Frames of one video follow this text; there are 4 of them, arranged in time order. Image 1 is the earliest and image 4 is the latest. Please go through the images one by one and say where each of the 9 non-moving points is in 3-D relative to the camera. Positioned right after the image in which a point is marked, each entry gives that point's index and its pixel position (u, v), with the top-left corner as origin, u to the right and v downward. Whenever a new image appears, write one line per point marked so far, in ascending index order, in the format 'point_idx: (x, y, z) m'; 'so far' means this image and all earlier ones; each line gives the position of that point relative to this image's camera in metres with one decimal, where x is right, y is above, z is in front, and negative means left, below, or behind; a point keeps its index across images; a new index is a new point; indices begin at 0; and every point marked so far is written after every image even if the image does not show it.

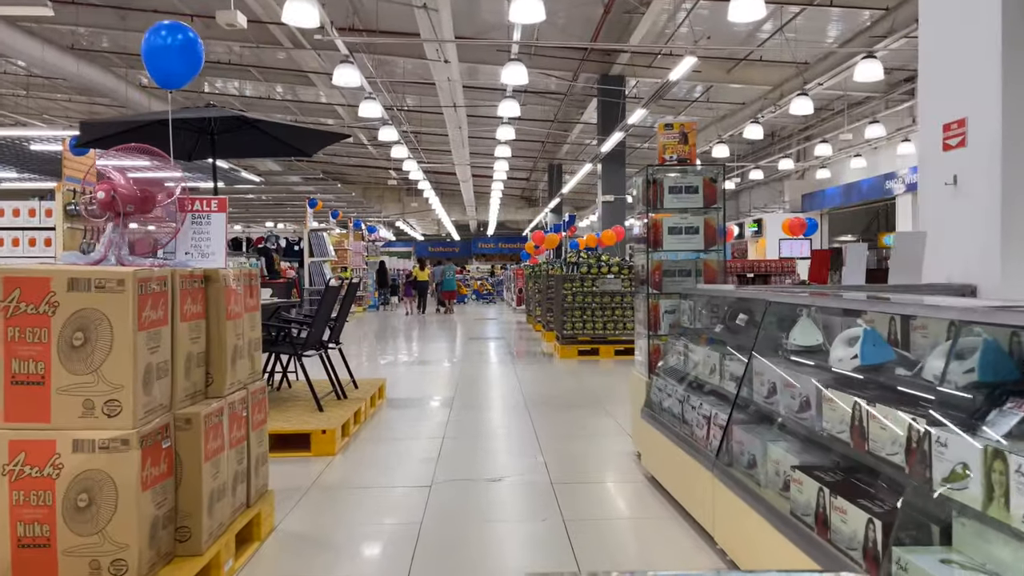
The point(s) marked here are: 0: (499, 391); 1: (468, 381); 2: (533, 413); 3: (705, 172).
0: (-0.1, -1.0, +6.0) m
1: (-0.4, -0.9, +6.5) m
2: (+0.2, -1.0, +5.0) m
3: (+1.0, +0.6, +3.4) m
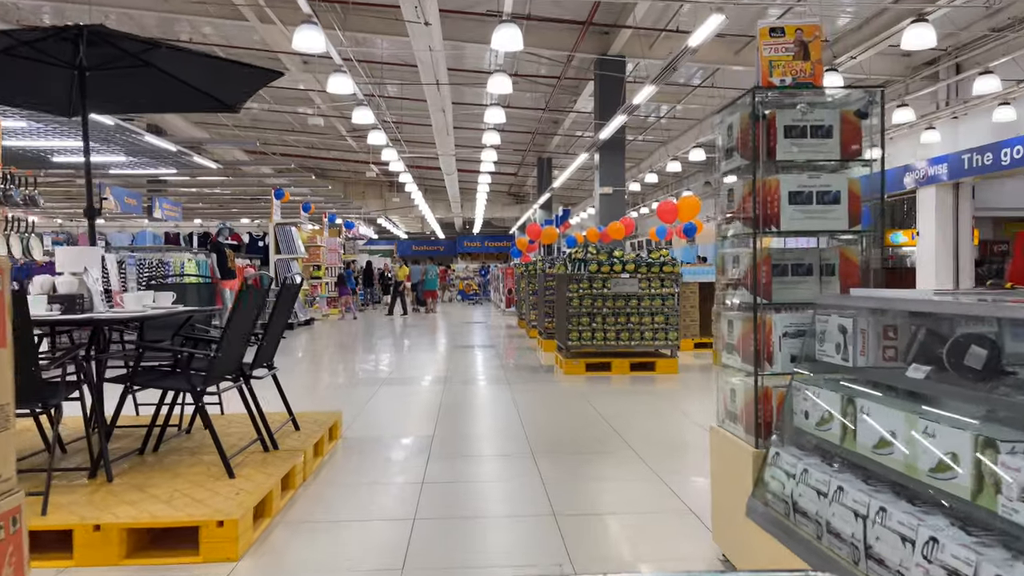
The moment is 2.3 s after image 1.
0: (-0.2, -1.0, +4.6) m
1: (-0.4, -1.0, +5.2) m
2: (+0.2, -1.0, +3.6) m
3: (+1.0, +0.6, +2.1) m
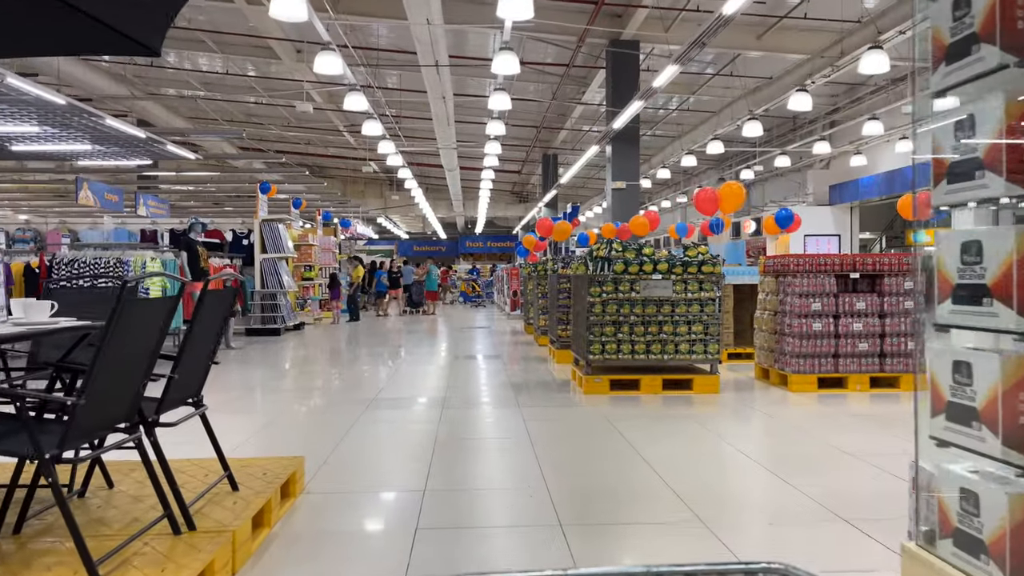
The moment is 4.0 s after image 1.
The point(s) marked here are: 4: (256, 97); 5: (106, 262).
0: (-0.1, -1.0, +3.6) m
1: (-0.3, -1.0, +4.2) m
2: (+0.3, -1.0, +2.6) m
3: (+1.1, +0.6, +1.1) m
4: (-6.1, +4.5, +15.6) m
5: (-4.2, +0.3, +6.8) m
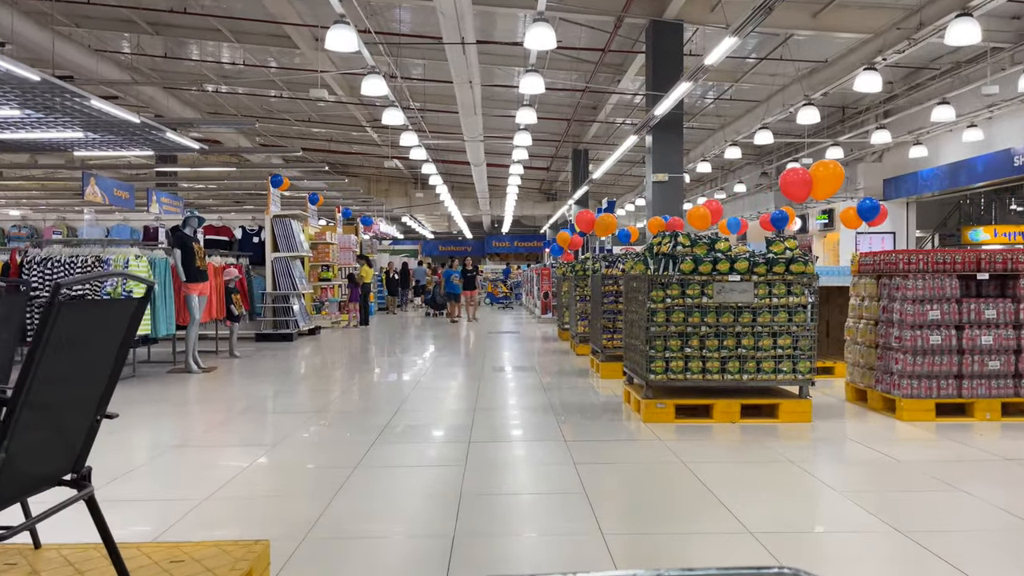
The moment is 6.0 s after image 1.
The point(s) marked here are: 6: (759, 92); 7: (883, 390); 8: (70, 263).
0: (+0.1, -1.0, +2.6) m
1: (-0.1, -1.0, +3.2) m
2: (+0.4, -1.0, +1.6) m
3: (+1.2, +0.5, 0.0) m
4: (-5.4, +4.5, +14.8) m
5: (-3.8, +0.2, +5.9) m
6: (+5.7, +4.5, +15.0) m
7: (+2.7, -0.7, +4.7) m
8: (-4.0, +0.2, +6.0) m
